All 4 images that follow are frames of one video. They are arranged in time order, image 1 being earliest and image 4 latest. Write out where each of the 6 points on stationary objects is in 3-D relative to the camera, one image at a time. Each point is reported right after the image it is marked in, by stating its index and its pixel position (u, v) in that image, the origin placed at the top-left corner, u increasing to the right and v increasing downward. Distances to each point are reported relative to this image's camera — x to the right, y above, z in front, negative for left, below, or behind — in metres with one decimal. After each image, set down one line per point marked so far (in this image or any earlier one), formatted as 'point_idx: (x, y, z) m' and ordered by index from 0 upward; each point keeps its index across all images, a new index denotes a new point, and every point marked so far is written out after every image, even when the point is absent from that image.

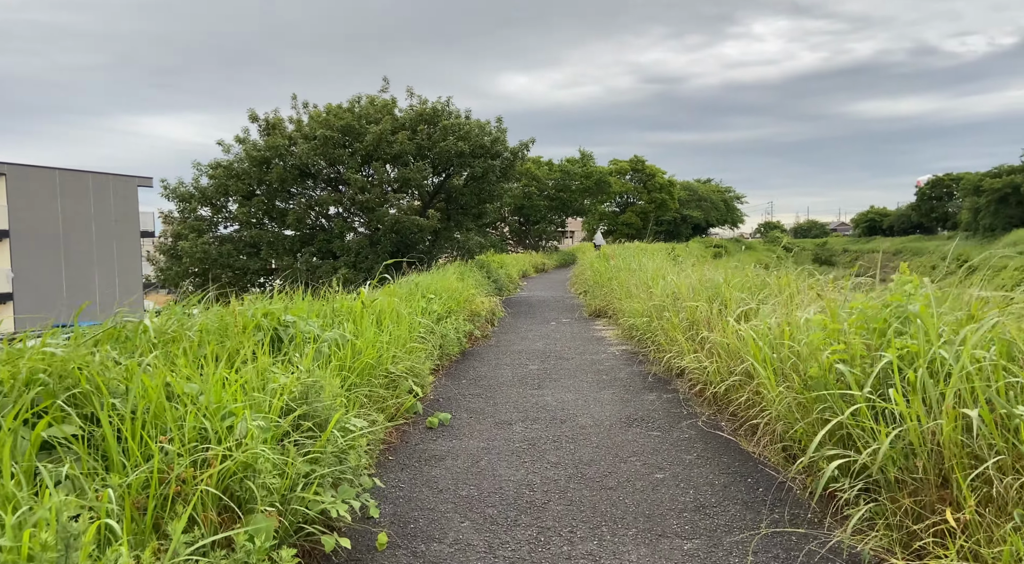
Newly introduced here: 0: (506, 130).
0: (-0.1, +2.6, +13.0) m
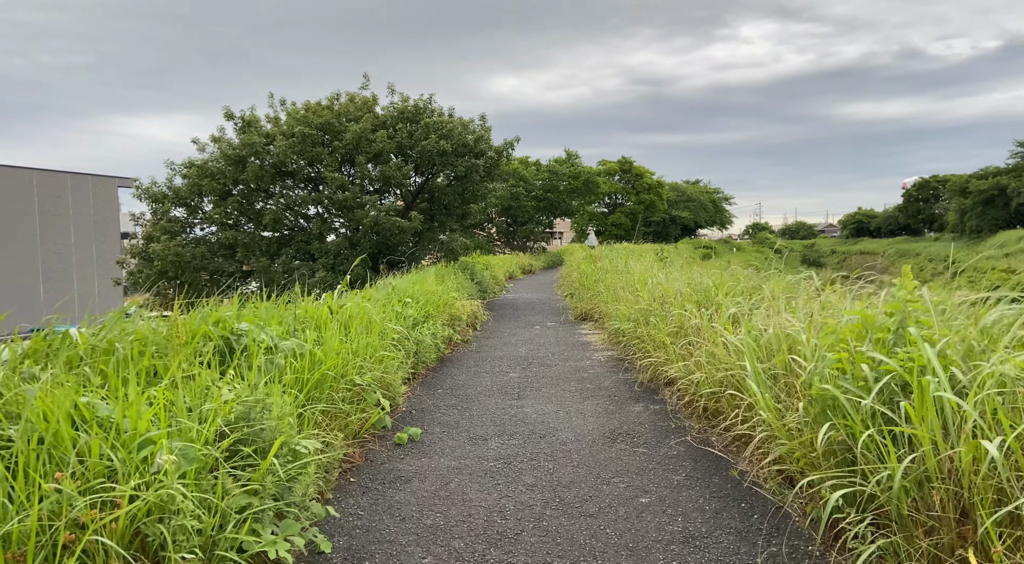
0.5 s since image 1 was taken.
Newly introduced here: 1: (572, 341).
0: (-0.4, +2.5, +12.6) m
1: (+0.6, -0.6, +8.1) m
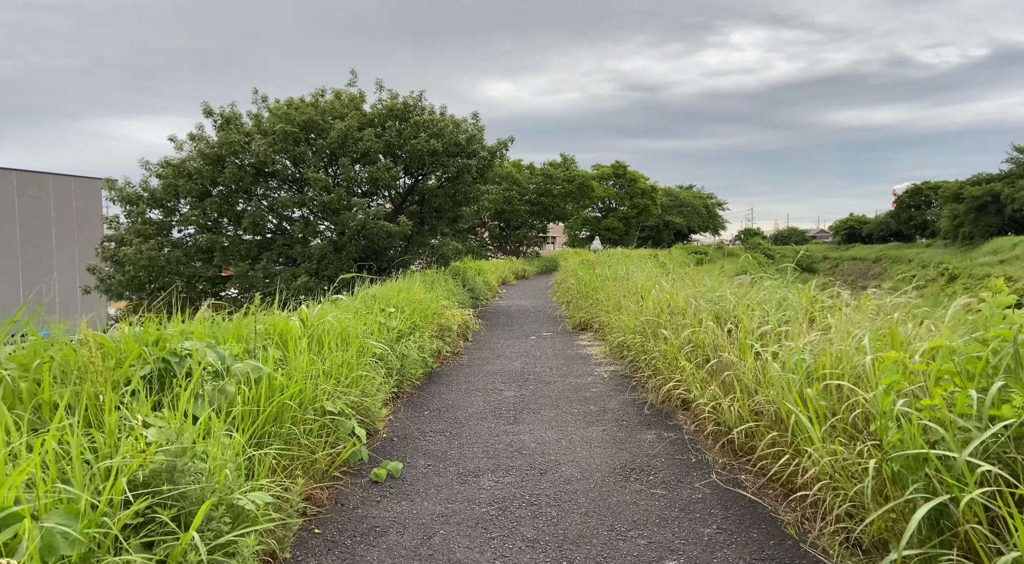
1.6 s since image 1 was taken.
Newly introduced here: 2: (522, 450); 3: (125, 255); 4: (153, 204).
0: (-0.5, +2.4, +12.0) m
1: (+0.6, -0.7, +7.4) m
2: (+0.1, -0.9, +4.2) m
3: (-5.9, +0.4, +11.7) m
4: (-5.9, +1.3, +12.6) m
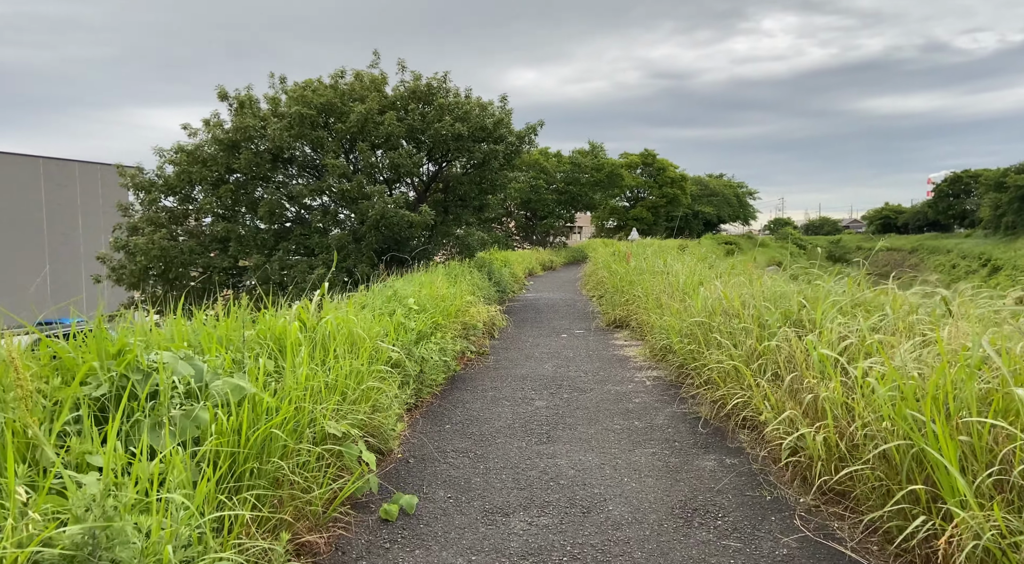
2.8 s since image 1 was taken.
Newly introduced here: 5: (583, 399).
0: (0.0, +2.5, +11.4) m
1: (+0.8, -0.6, +6.8) m
2: (+0.2, -0.9, +3.6) m
3: (-5.4, +0.5, +11.2) m
4: (-5.4, +1.4, +12.1) m
5: (+0.5, -0.8, +5.2) m
